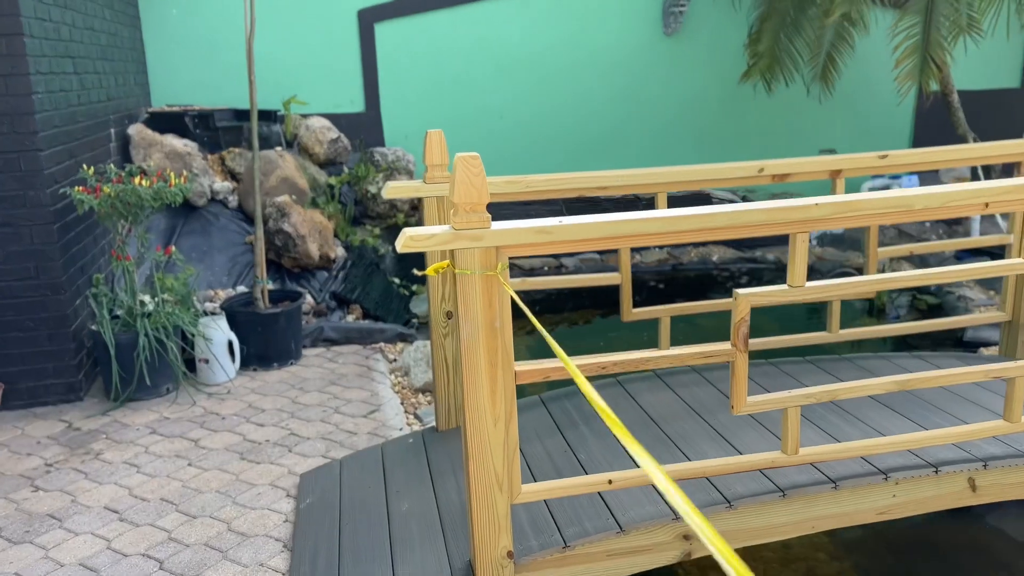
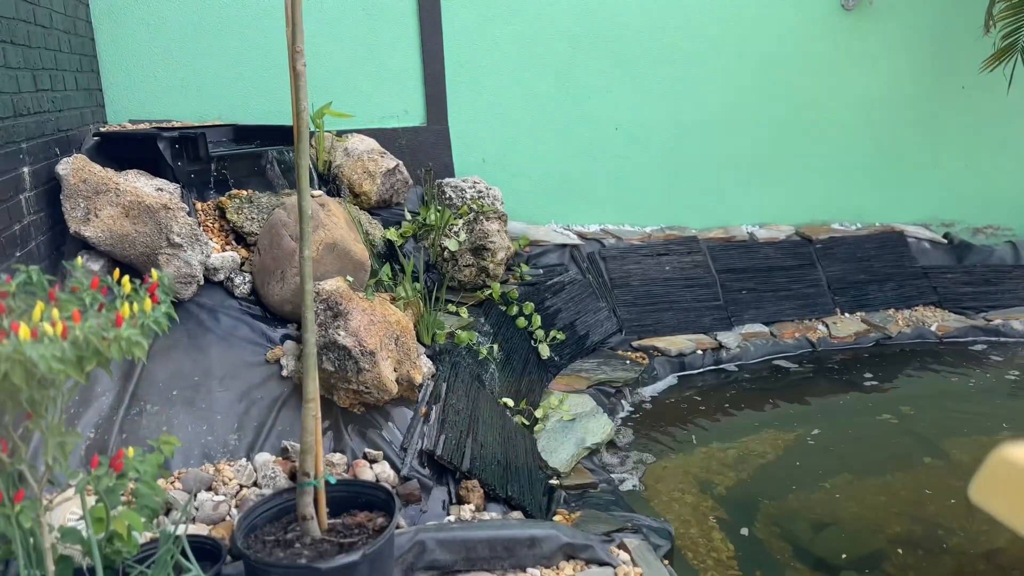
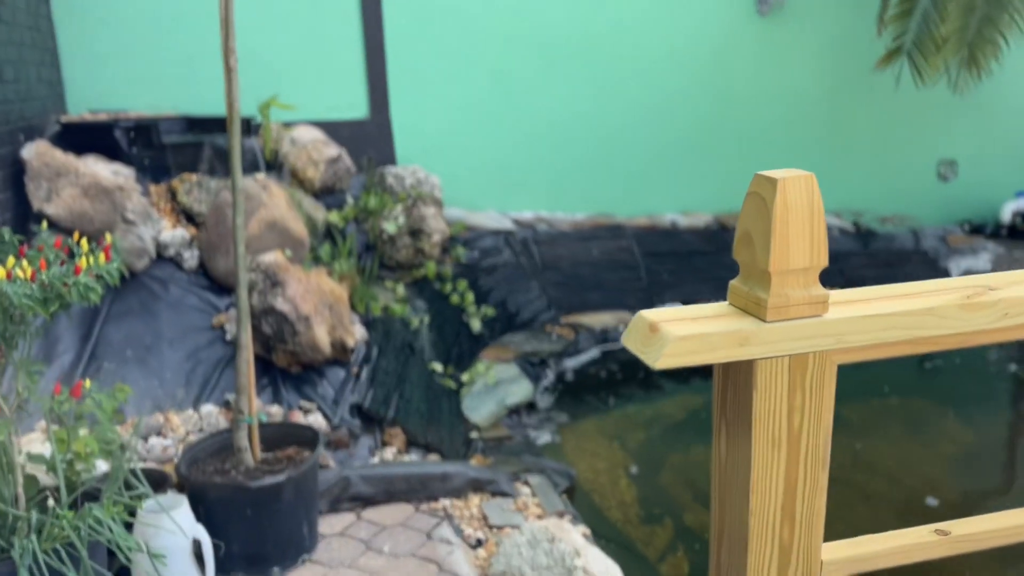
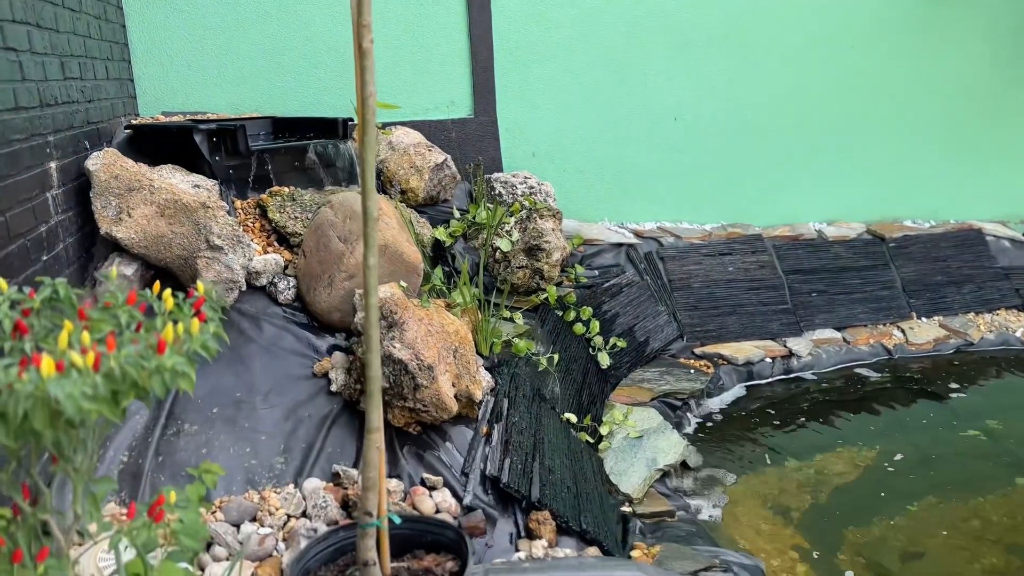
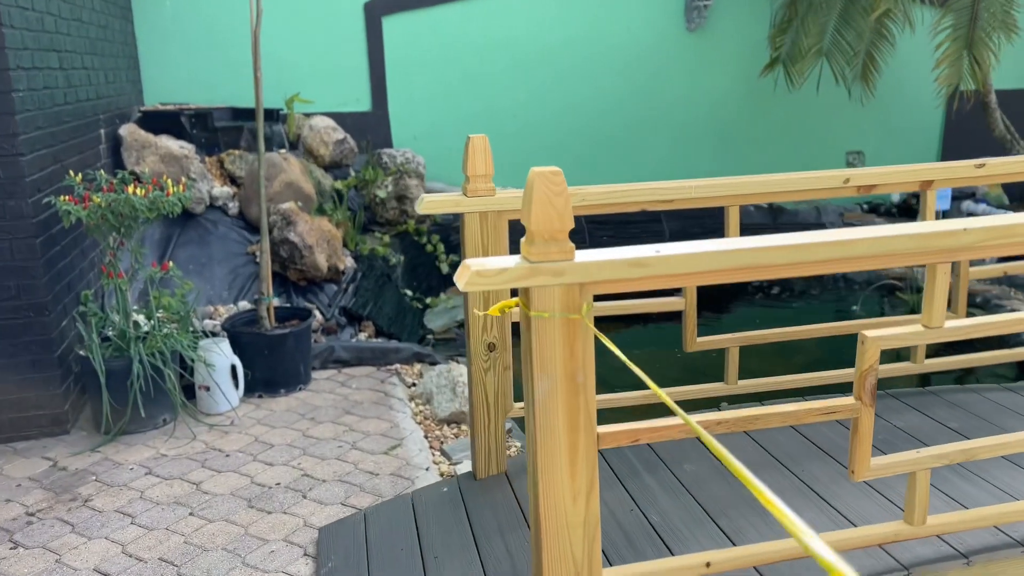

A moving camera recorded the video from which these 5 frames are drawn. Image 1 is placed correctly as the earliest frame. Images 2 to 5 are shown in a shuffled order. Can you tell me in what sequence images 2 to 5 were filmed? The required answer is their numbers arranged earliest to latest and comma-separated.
5, 3, 2, 4
